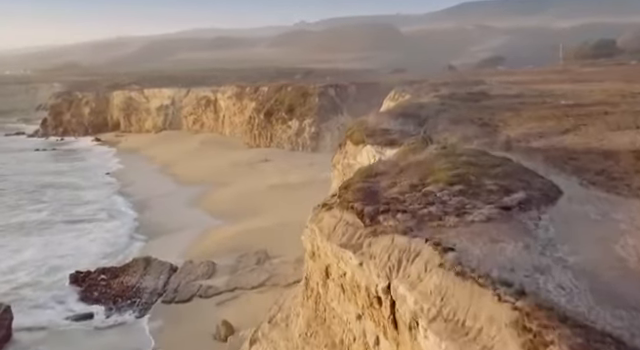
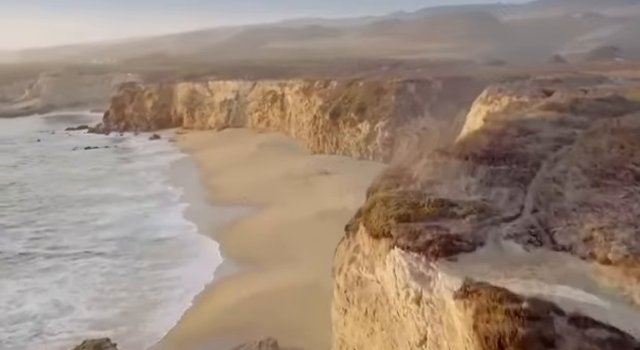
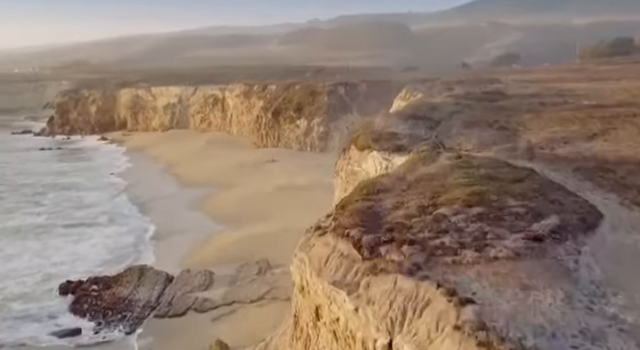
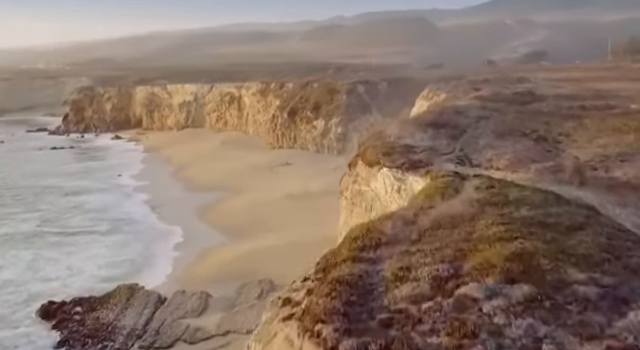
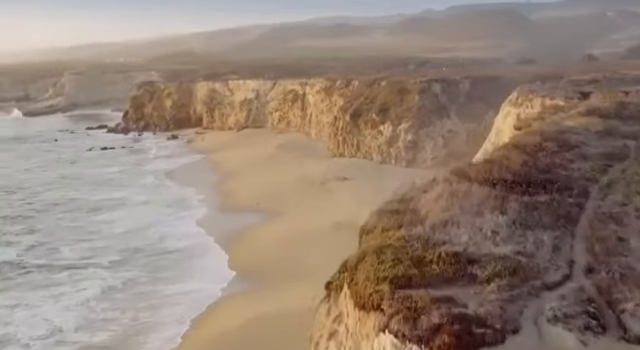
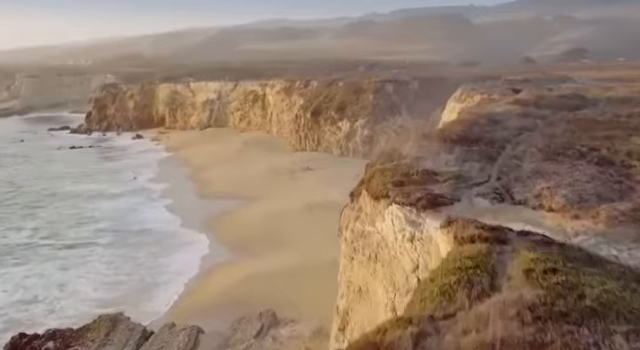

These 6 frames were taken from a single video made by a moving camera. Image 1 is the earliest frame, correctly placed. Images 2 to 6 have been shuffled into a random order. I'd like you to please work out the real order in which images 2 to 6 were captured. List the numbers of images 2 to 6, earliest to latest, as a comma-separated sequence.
3, 4, 6, 2, 5
